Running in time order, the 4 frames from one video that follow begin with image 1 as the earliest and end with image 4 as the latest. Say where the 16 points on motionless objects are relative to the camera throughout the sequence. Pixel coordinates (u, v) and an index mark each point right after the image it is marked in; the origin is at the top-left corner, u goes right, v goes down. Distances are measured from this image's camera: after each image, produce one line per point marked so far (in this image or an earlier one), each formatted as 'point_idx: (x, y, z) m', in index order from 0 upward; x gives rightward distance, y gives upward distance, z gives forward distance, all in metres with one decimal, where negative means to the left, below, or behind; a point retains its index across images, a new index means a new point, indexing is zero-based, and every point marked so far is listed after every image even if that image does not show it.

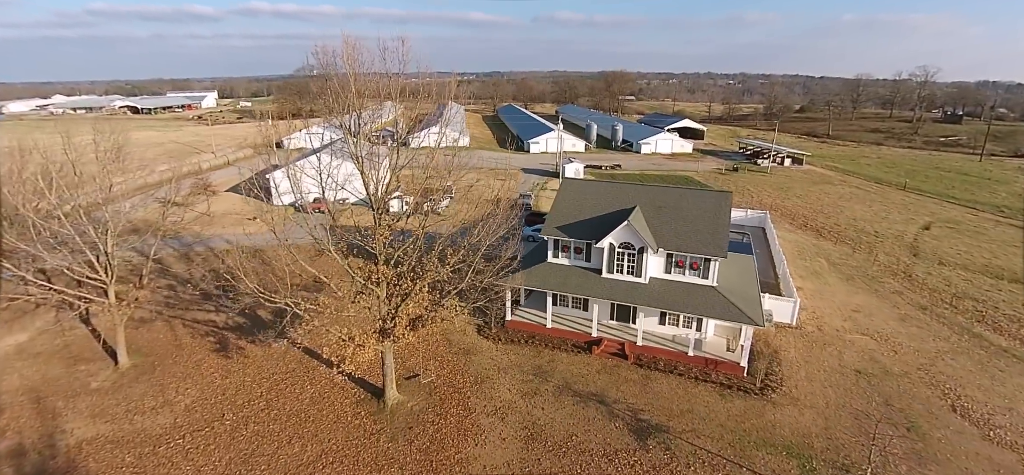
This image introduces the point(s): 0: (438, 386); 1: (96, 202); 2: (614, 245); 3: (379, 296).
0: (-2.6, -5.3, +17.8) m
1: (-15.9, +1.4, +19.1) m
2: (+4.0, -0.3, +19.9) m
3: (-4.2, -1.9, +15.8) m
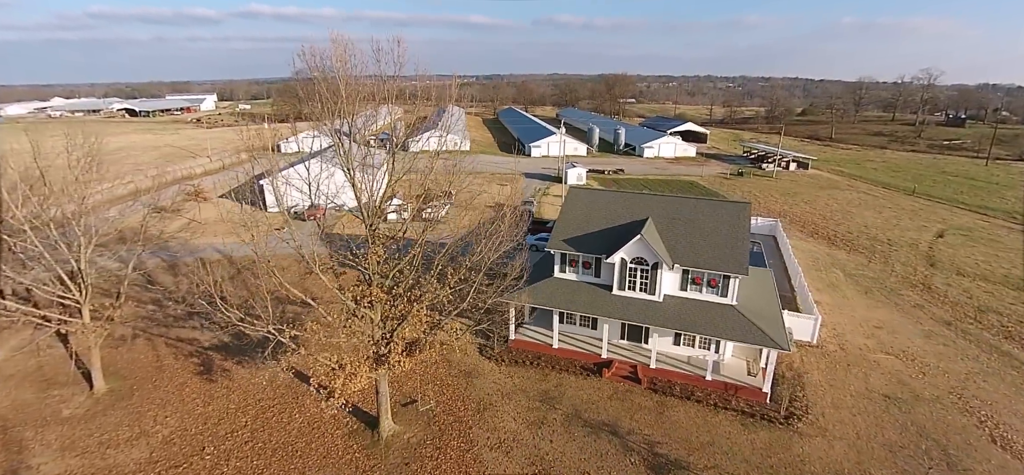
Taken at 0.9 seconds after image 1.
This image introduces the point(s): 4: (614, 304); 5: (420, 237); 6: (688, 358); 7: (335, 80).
0: (-2.5, -5.8, +16.4) m
1: (-15.7, +0.8, +17.8) m
2: (+4.2, -0.8, +18.6) m
3: (-4.0, -2.4, +14.5) m
4: (+3.8, -2.5, +18.9) m
5: (-2.9, 0.0, +15.8) m
6: (+6.7, -4.6, +19.1) m
7: (-6.1, +5.5, +17.2) m
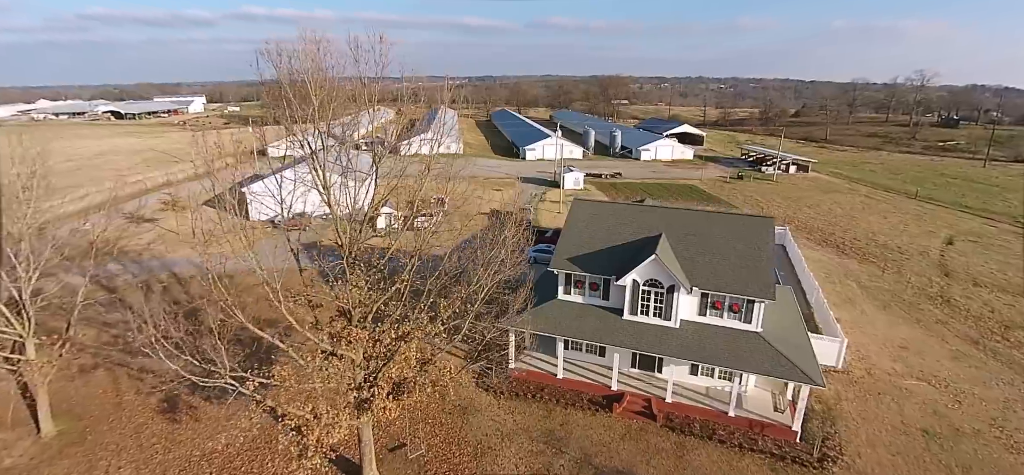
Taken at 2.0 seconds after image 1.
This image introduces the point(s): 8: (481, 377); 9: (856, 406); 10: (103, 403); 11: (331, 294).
0: (-2.4, -6.5, +14.5) m
1: (-15.7, 0.0, +15.7) m
2: (+4.2, -1.5, +16.8) m
3: (-4.0, -3.1, +12.6) m
4: (+3.8, -3.2, +17.1) m
5: (-2.9, -0.7, +13.9) m
6: (+6.7, -5.2, +17.3) m
7: (-6.1, +4.8, +15.2) m
8: (-1.1, -5.1, +18.2) m
9: (+12.2, -6.0, +17.8) m
10: (-14.3, -5.8, +17.5) m
11: (-4.8, -1.5, +13.3) m
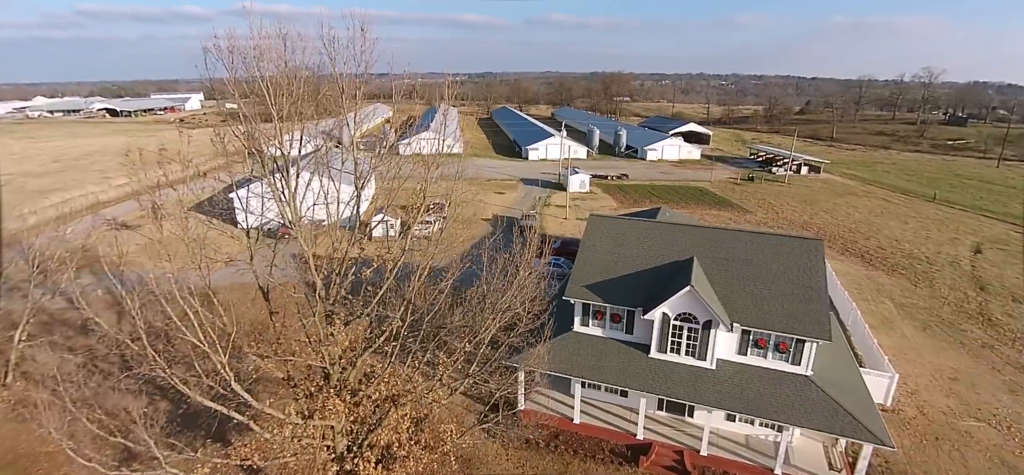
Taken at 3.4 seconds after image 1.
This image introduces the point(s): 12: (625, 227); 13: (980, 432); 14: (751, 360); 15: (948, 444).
0: (-2.1, -7.3, +12.3) m
1: (-15.4, -0.7, +13.5) m
2: (+4.5, -2.3, +14.6) m
3: (-3.7, -3.9, +10.4) m
4: (+4.2, -4.0, +14.8) m
5: (-2.5, -1.5, +11.6) m
6: (+7.0, -6.0, +15.1) m
7: (-5.7, +4.0, +13.0) m
8: (-0.8, -5.9, +15.9) m
9: (+12.5, -6.8, +15.6) m
10: (-14.0, -6.5, +15.3) m
11: (-4.5, -2.3, +11.1) m
12: (+3.8, +0.3, +16.9) m
13: (+16.1, -6.6, +17.2) m
14: (+7.0, -3.6, +14.7) m
15: (+14.3, -6.7, +16.4) m
